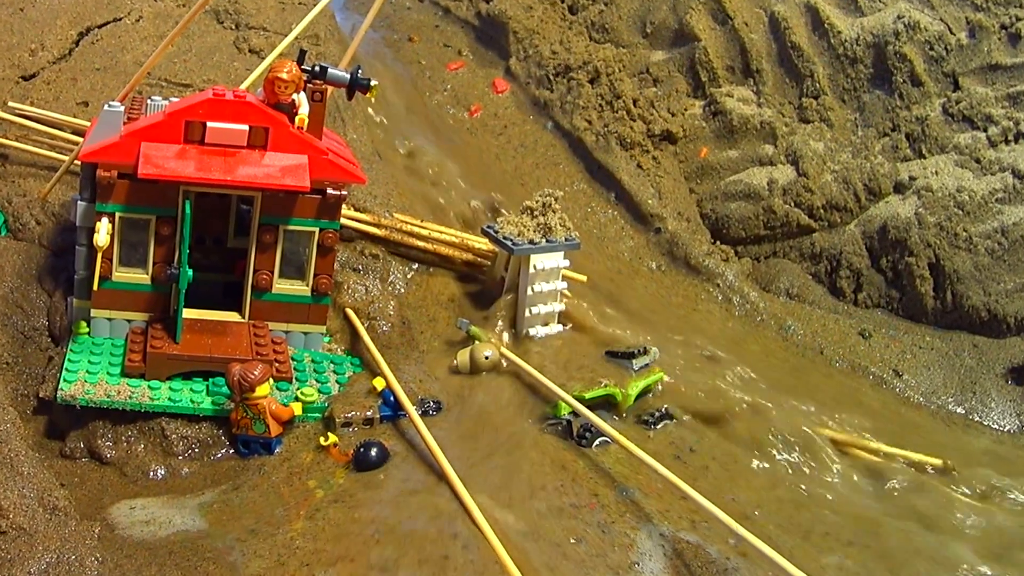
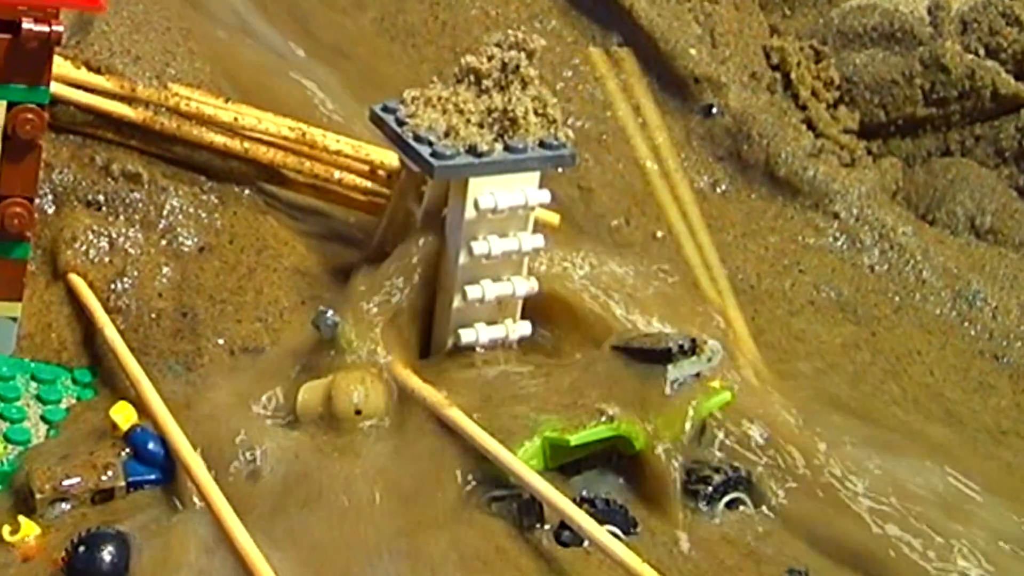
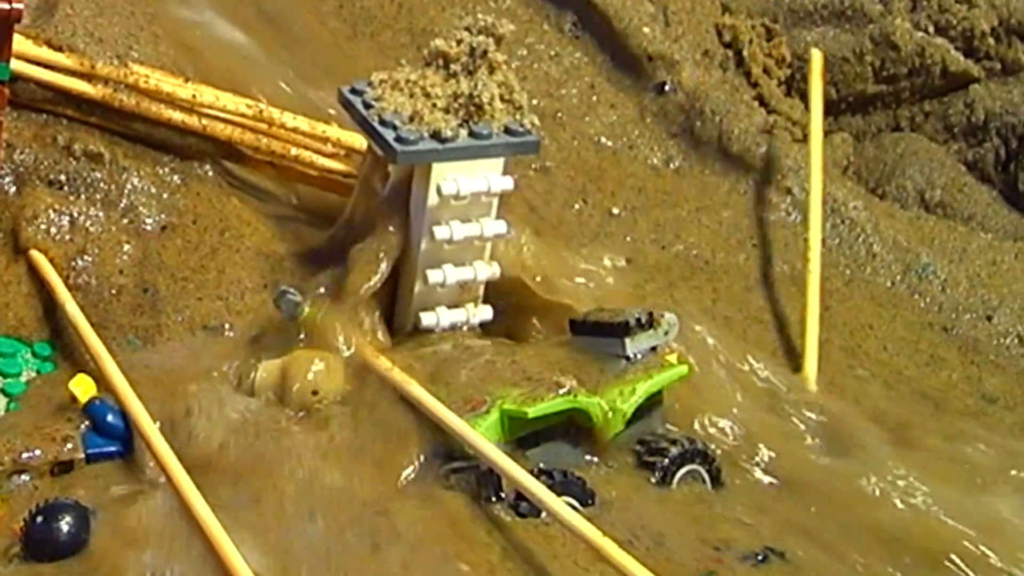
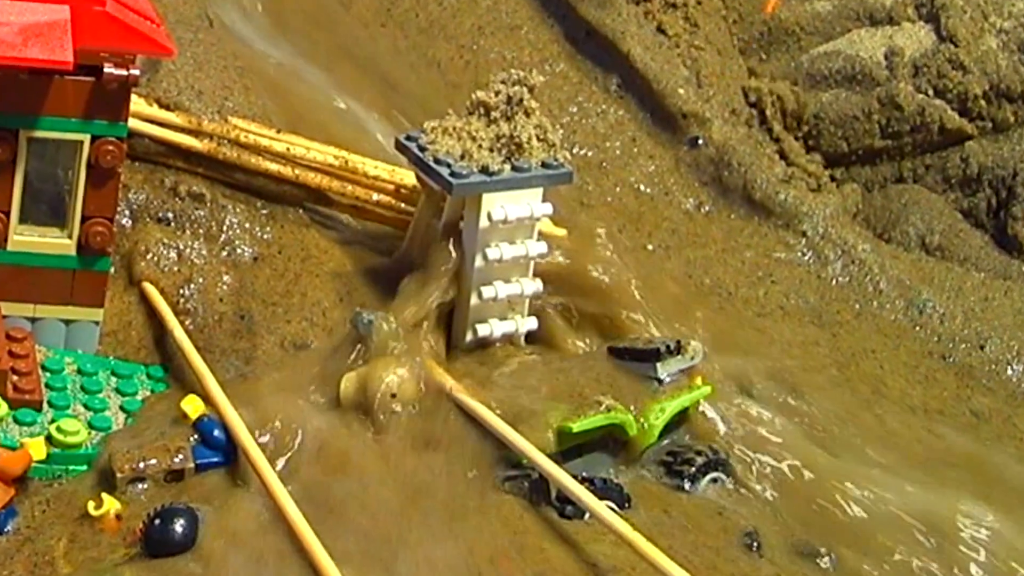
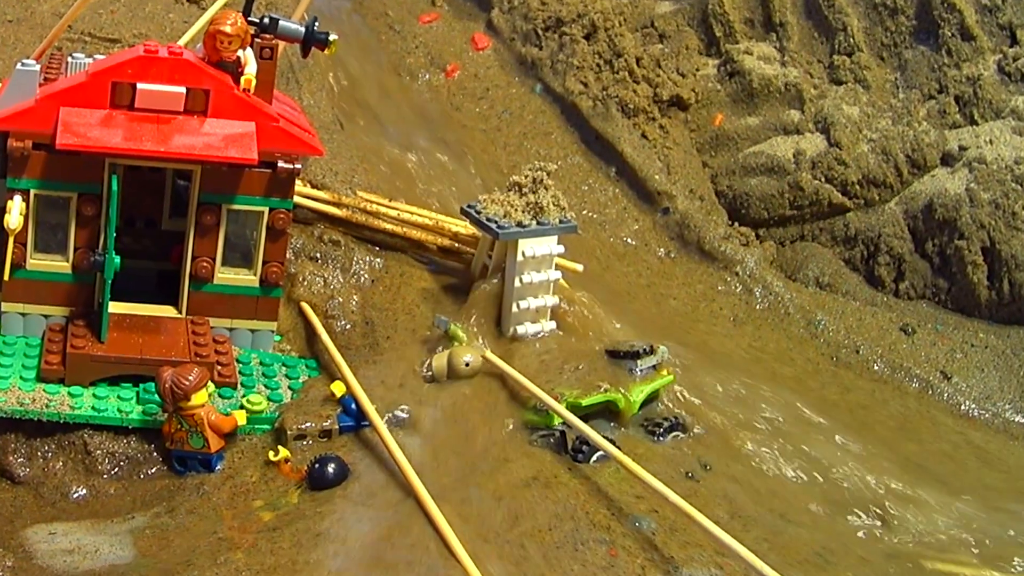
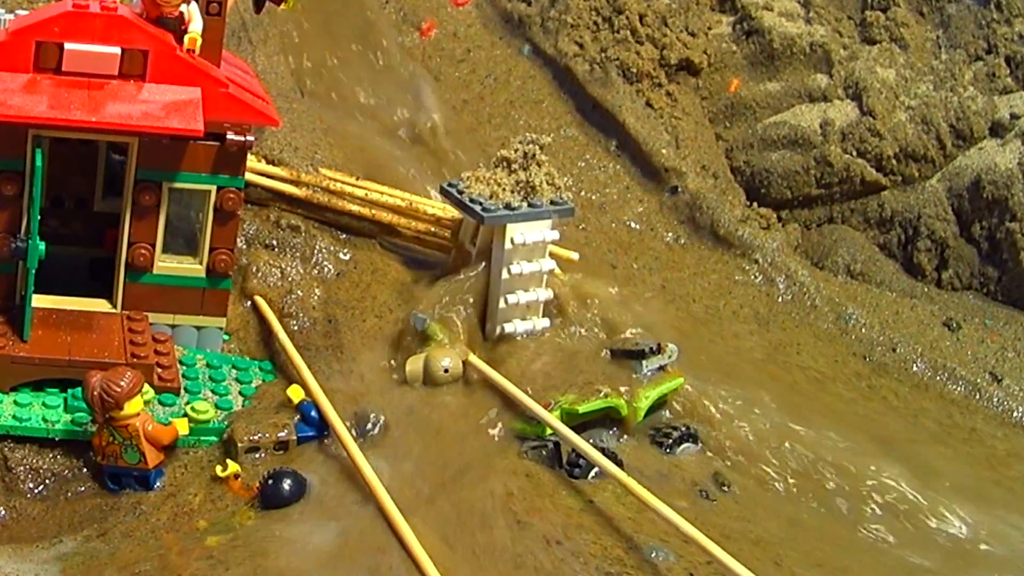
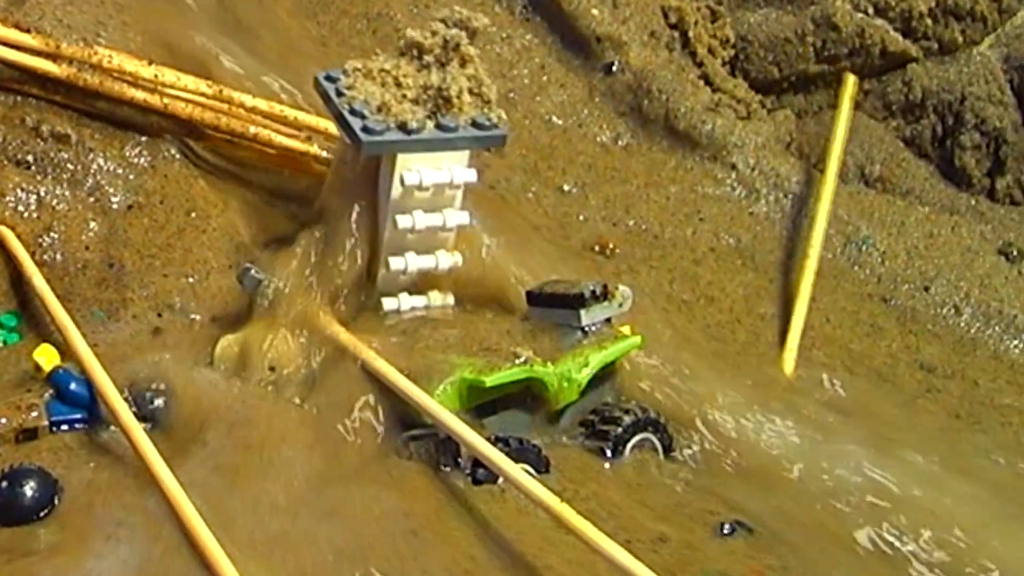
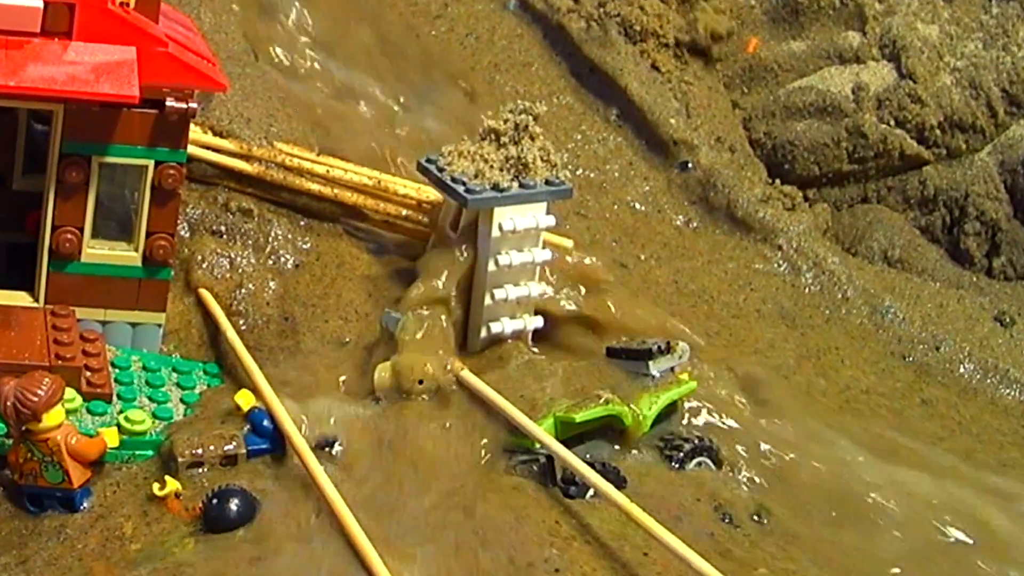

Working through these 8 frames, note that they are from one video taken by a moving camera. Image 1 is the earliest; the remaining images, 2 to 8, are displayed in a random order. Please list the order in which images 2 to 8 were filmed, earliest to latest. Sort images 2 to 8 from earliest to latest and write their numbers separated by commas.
5, 6, 8, 4, 2, 3, 7
